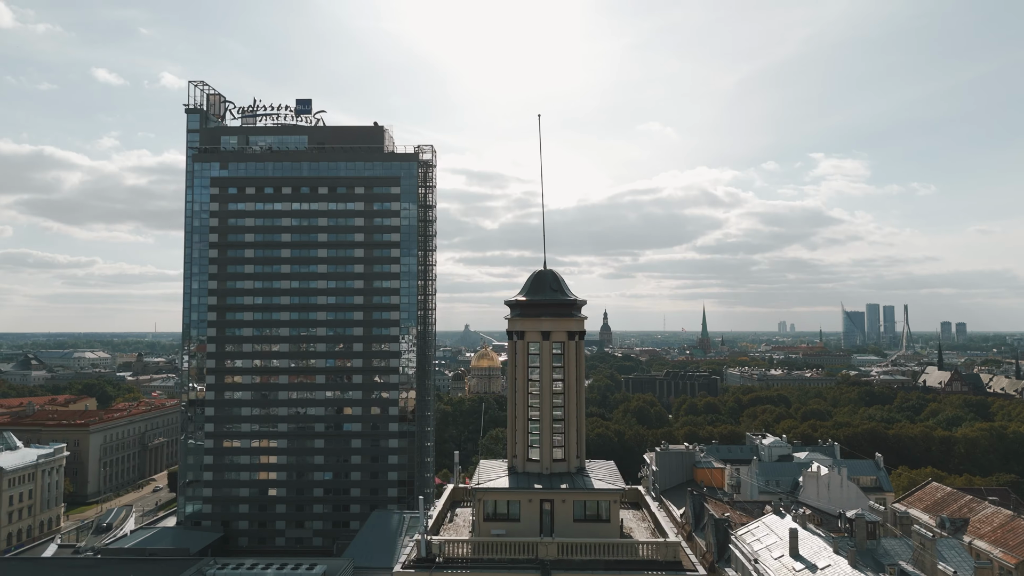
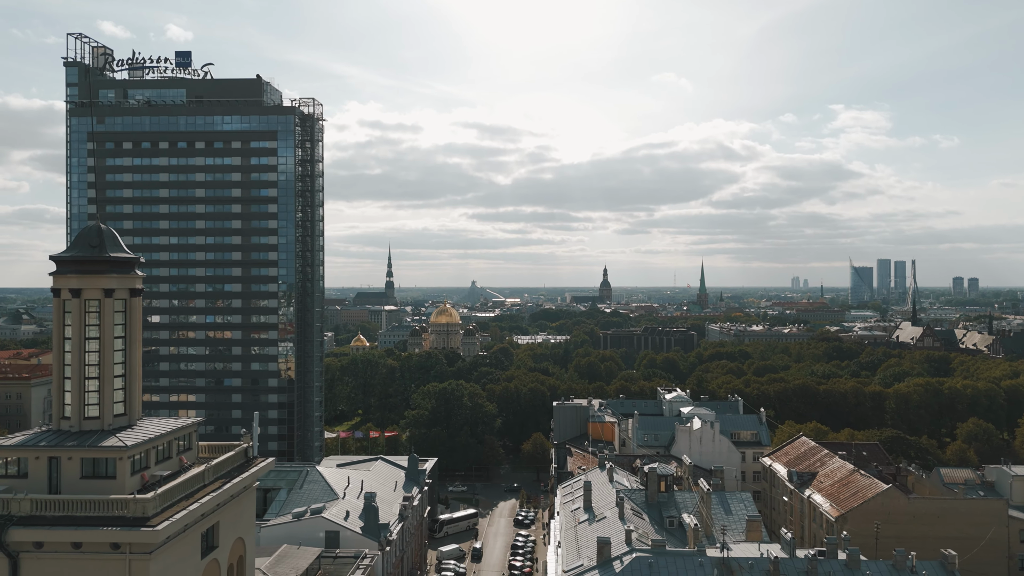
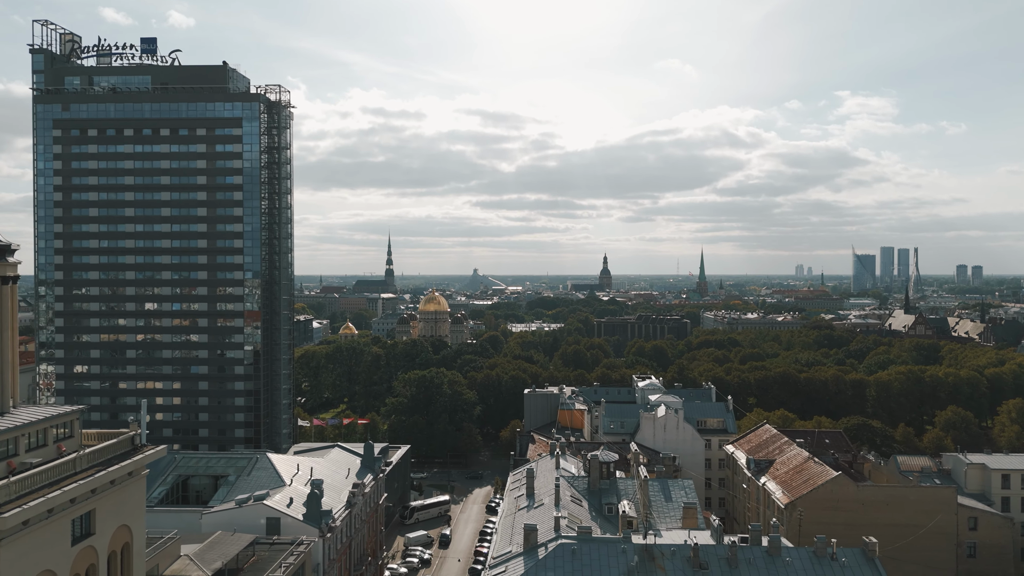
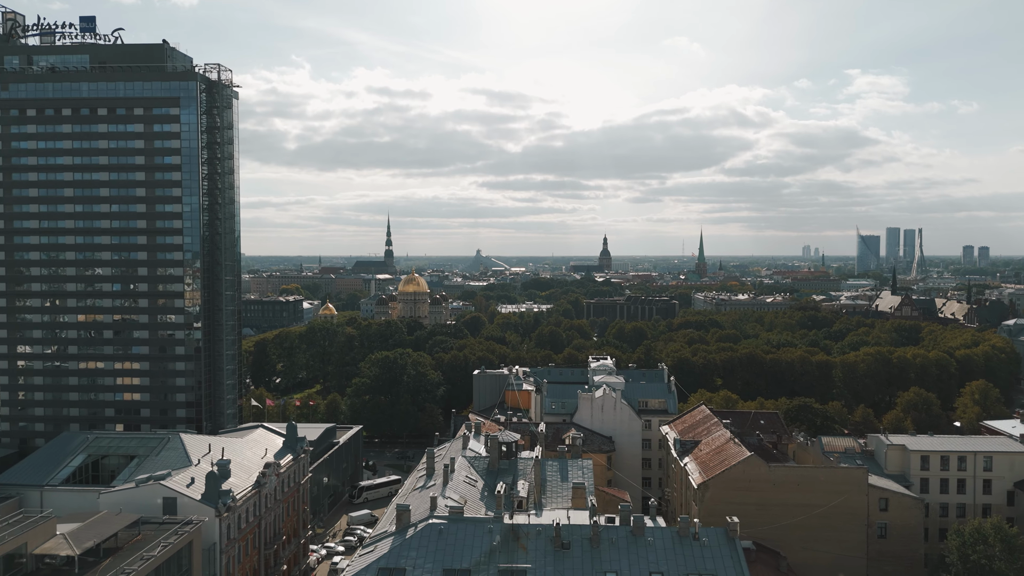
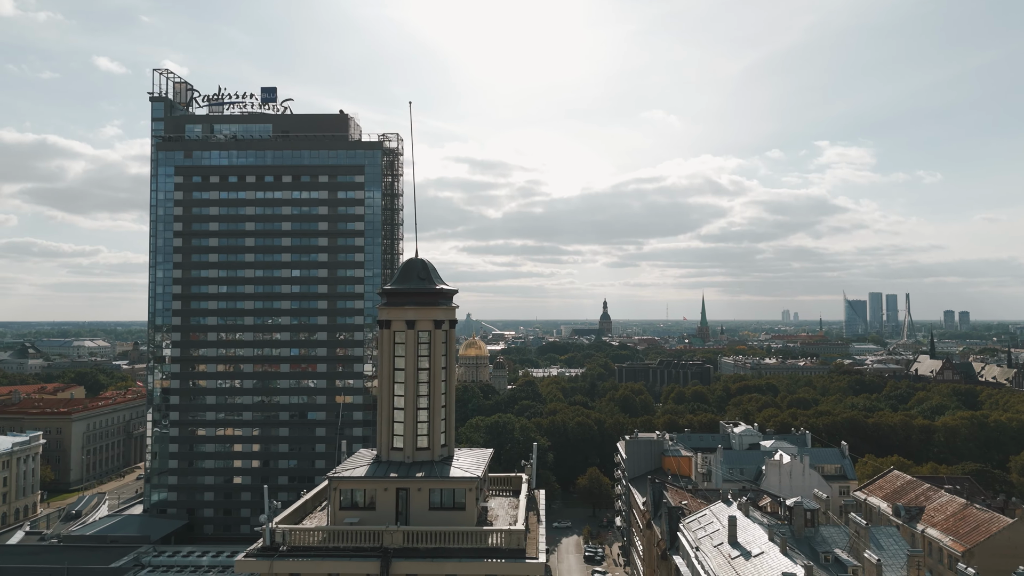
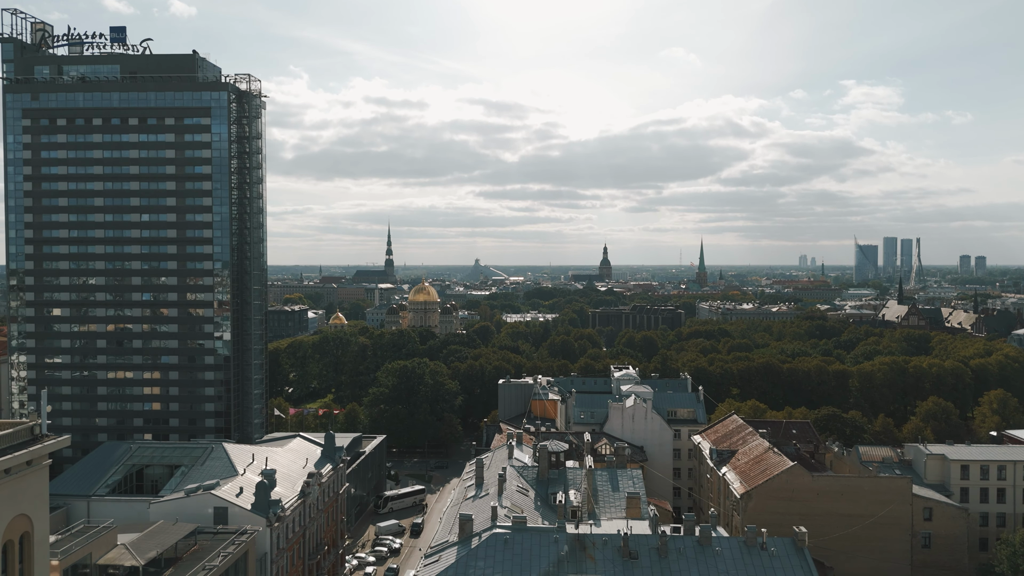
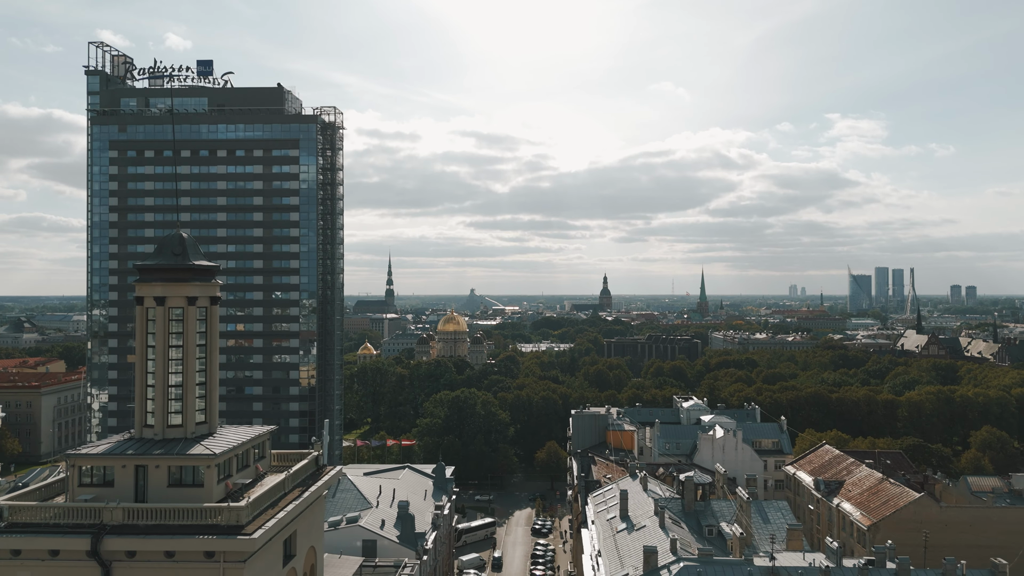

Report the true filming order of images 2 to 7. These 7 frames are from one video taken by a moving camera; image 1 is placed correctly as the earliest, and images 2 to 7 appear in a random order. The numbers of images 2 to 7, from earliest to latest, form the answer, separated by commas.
5, 7, 2, 3, 6, 4
